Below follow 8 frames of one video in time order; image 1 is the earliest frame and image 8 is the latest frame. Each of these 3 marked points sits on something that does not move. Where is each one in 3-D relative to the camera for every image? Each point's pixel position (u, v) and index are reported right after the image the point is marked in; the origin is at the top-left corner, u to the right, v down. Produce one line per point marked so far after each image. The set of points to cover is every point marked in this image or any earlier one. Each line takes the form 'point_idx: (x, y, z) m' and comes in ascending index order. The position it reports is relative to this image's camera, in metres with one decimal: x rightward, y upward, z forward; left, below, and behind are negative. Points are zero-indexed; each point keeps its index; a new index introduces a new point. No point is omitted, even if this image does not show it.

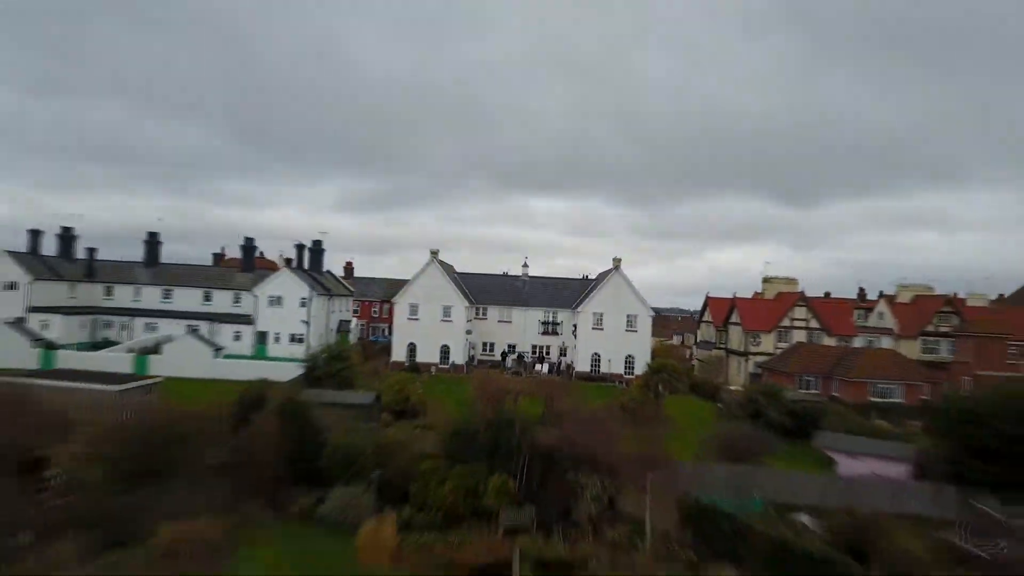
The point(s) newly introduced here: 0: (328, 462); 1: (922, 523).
0: (-3.0, -2.6, +13.6) m
1: (+6.4, -3.4, +12.7) m
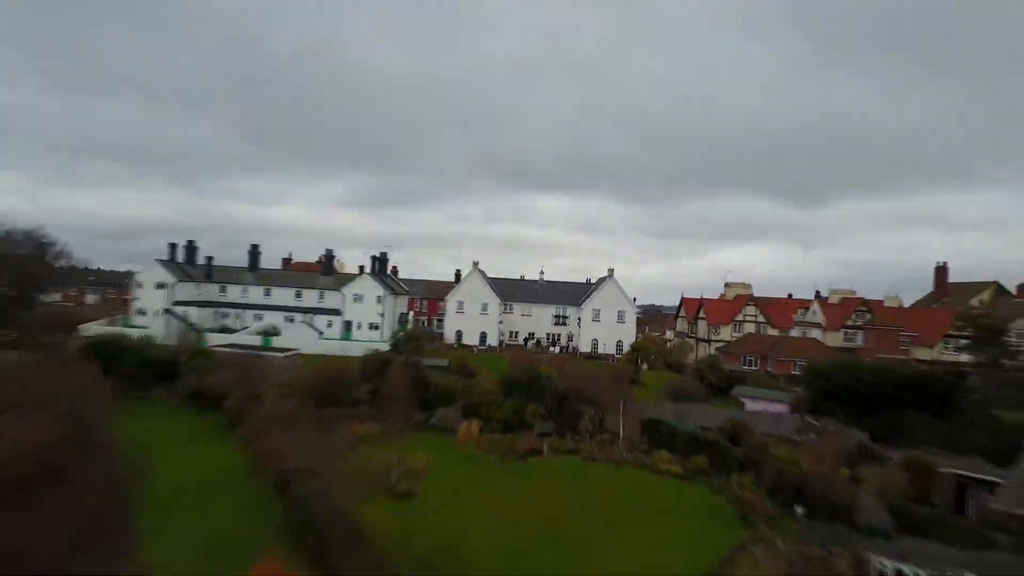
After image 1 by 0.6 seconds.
0: (-2.2, -2.7, +22.5) m
1: (+7.2, -3.5, +21.7) m
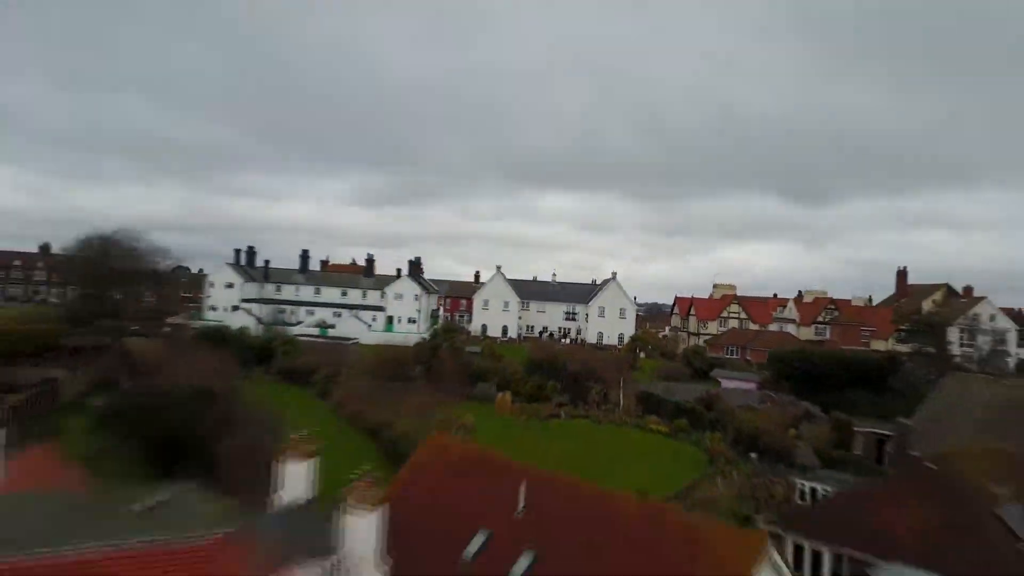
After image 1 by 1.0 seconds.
0: (-1.4, -2.7, +28.5) m
1: (+8.0, -3.6, +27.6) m
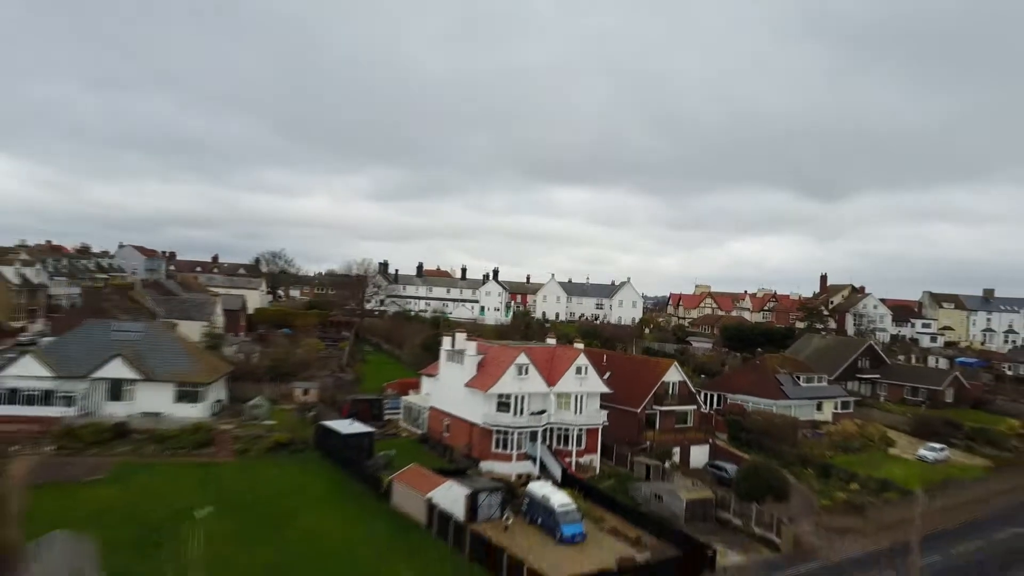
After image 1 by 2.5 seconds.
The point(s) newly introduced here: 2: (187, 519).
0: (+2.2, -2.8, +50.5) m
1: (+11.6, -3.7, +49.5) m
2: (-7.6, -5.1, +19.5) m
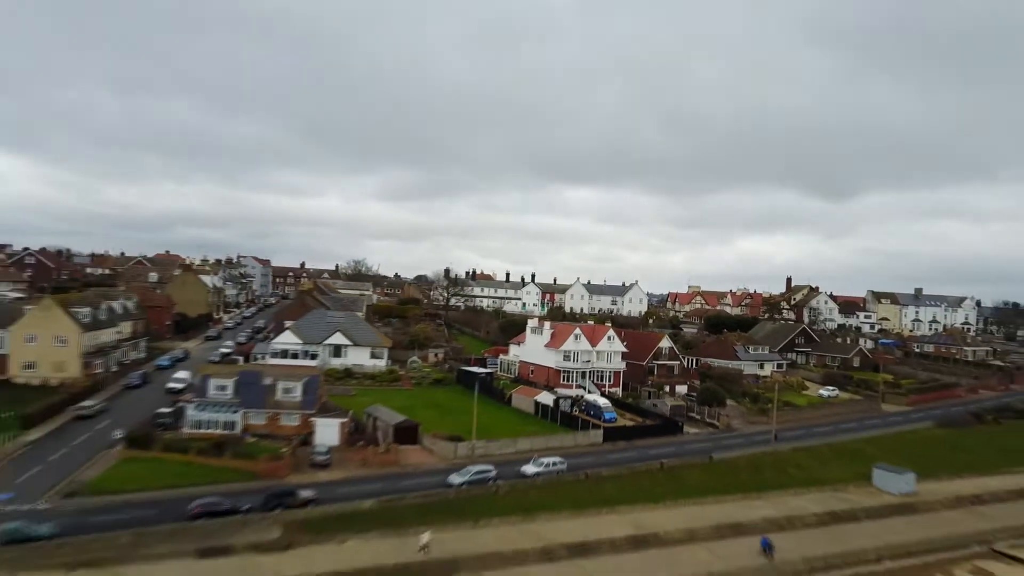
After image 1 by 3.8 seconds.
0: (+5.5, -2.9, +69.6) m
1: (+15.0, -3.7, +68.6) m
2: (-4.5, -5.3, +38.7) m
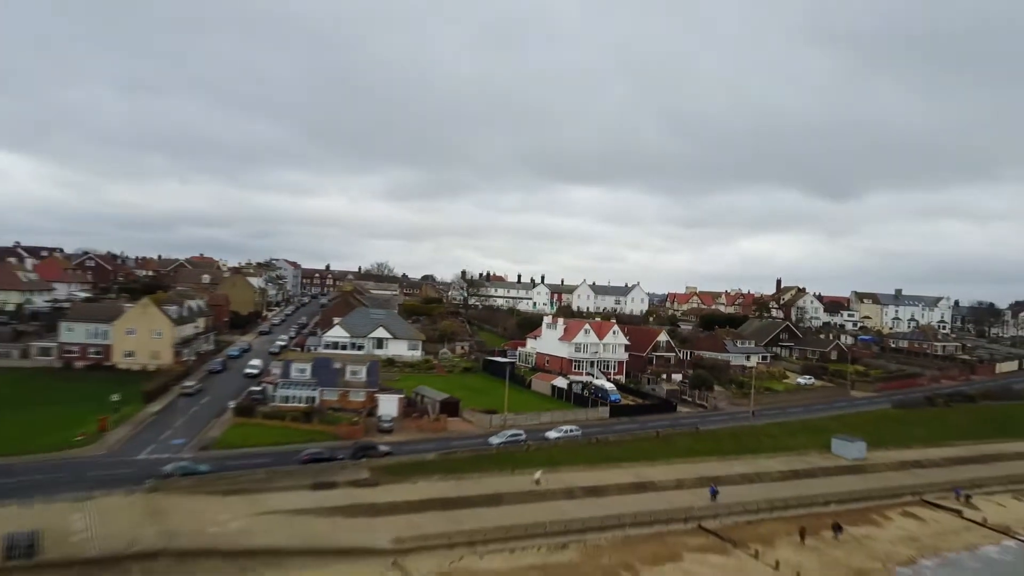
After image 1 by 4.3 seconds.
0: (+6.7, -2.9, +77.0) m
1: (+16.2, -3.8, +75.9) m
2: (-3.3, -5.4, +46.1) m
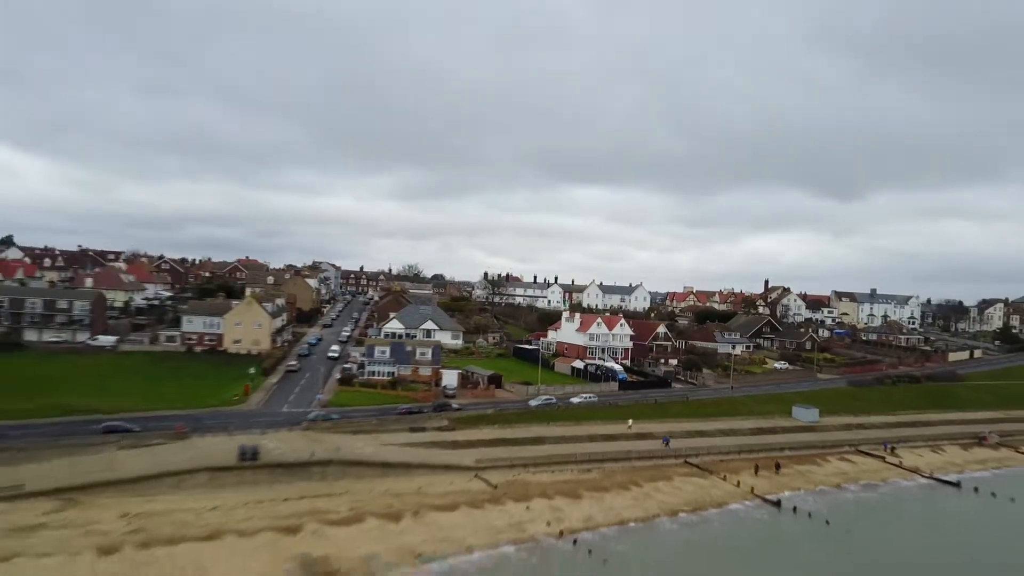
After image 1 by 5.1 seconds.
0: (+8.8, -2.9, +88.5) m
1: (+18.2, -3.8, +87.5) m
2: (-1.4, -5.4, +57.7) m
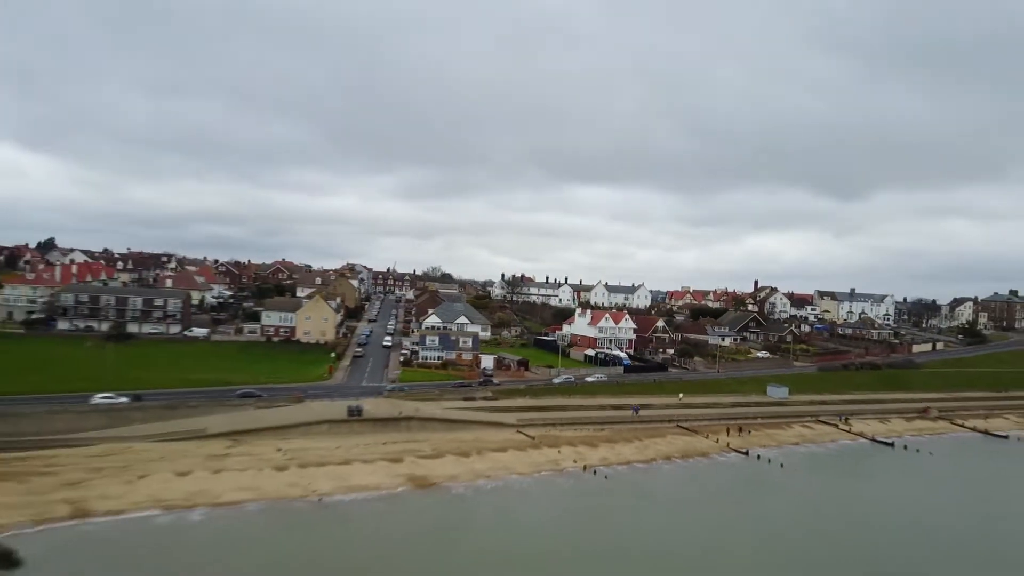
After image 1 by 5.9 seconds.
0: (+10.7, -3.0, +99.9) m
1: (+20.2, -3.8, +98.9) m
2: (+0.6, -5.4, +69.1) m
